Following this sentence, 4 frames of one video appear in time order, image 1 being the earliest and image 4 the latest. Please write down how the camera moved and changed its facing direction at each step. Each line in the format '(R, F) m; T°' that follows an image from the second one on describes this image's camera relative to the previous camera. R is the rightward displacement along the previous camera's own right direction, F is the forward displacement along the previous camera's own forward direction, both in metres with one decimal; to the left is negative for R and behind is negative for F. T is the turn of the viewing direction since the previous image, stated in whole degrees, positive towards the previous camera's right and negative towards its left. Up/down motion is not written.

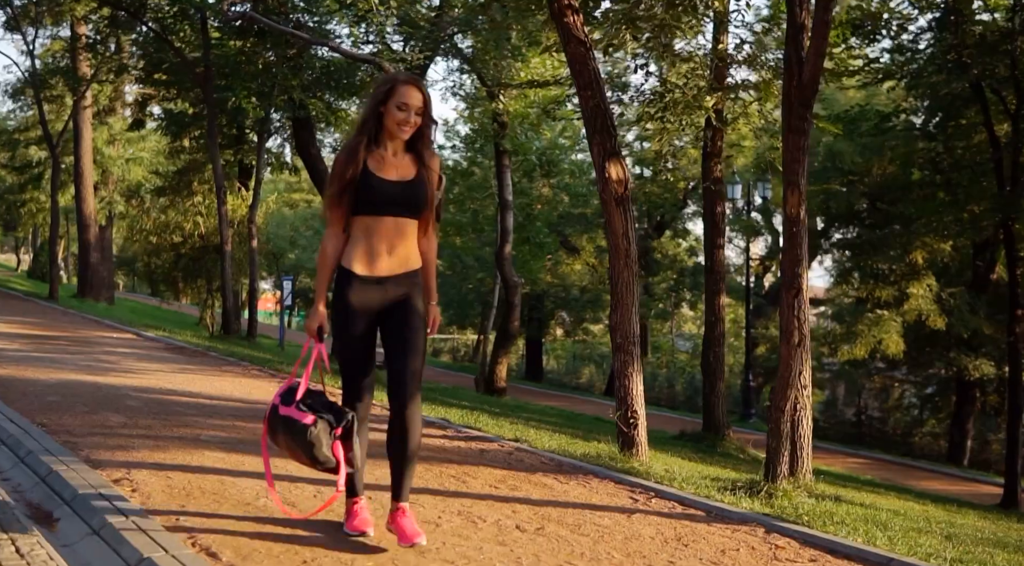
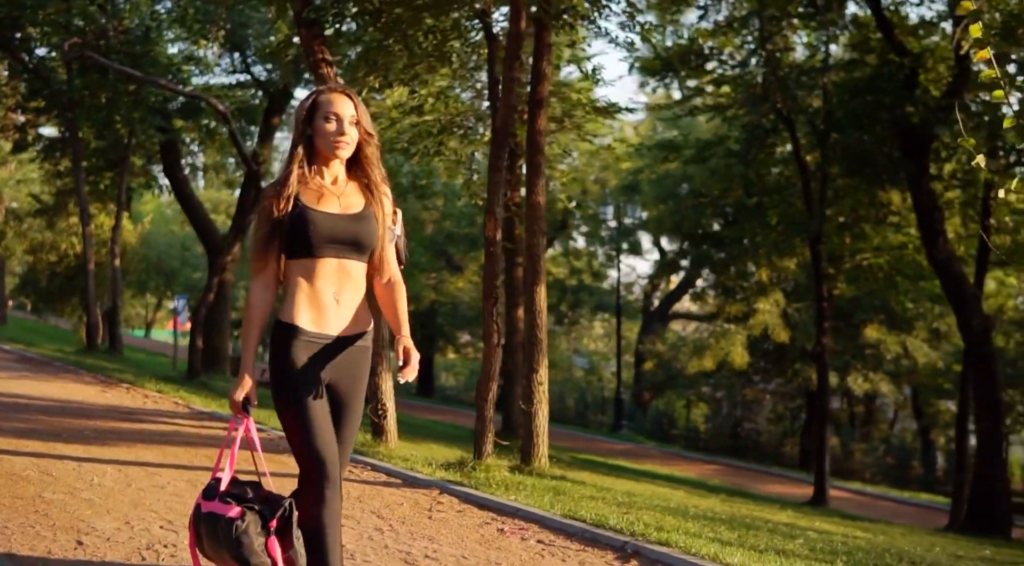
(+1.4, -1.5) m; +4°
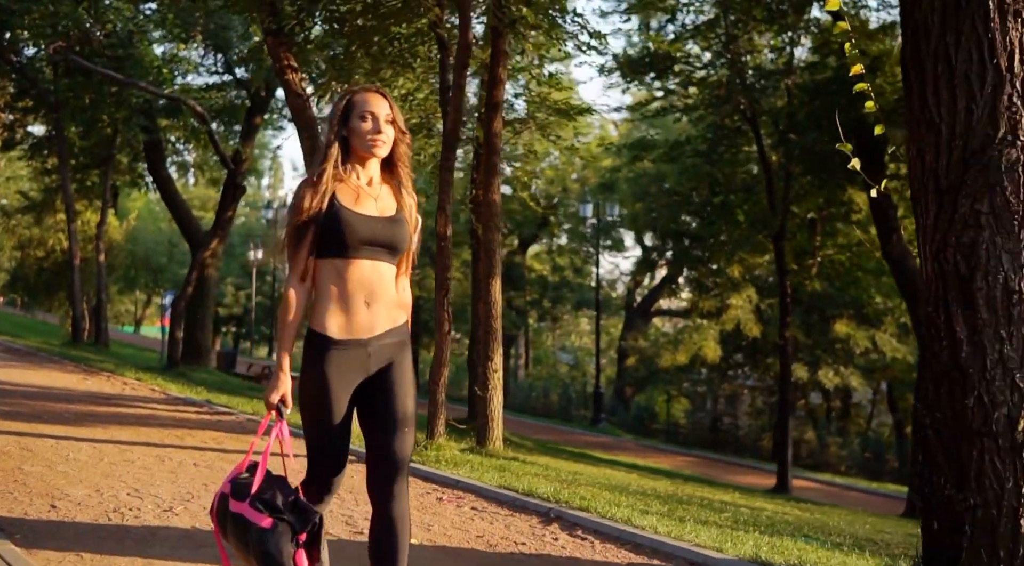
(+0.4, -0.7) m; 0°
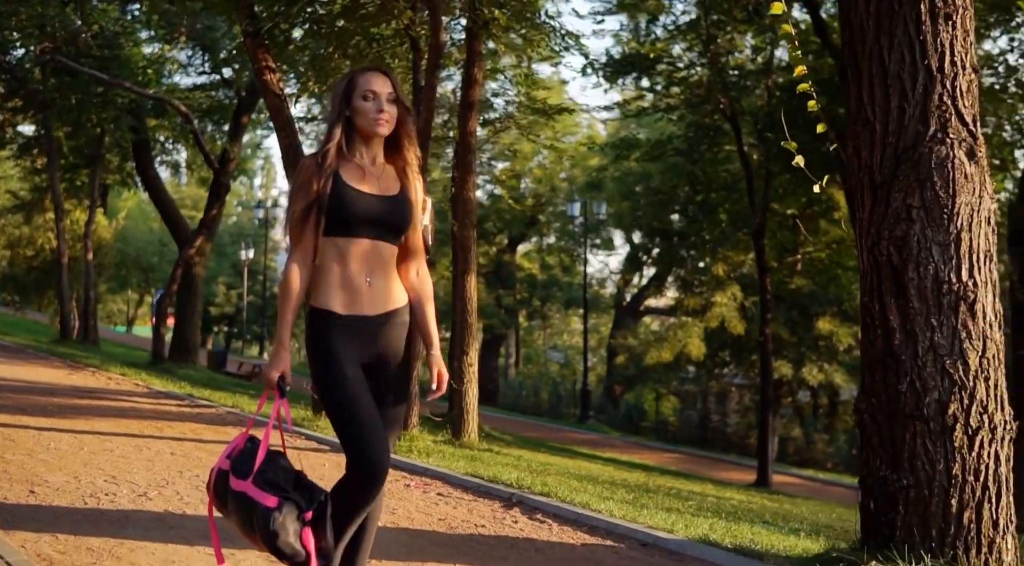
(+0.2, -0.3) m; 0°
